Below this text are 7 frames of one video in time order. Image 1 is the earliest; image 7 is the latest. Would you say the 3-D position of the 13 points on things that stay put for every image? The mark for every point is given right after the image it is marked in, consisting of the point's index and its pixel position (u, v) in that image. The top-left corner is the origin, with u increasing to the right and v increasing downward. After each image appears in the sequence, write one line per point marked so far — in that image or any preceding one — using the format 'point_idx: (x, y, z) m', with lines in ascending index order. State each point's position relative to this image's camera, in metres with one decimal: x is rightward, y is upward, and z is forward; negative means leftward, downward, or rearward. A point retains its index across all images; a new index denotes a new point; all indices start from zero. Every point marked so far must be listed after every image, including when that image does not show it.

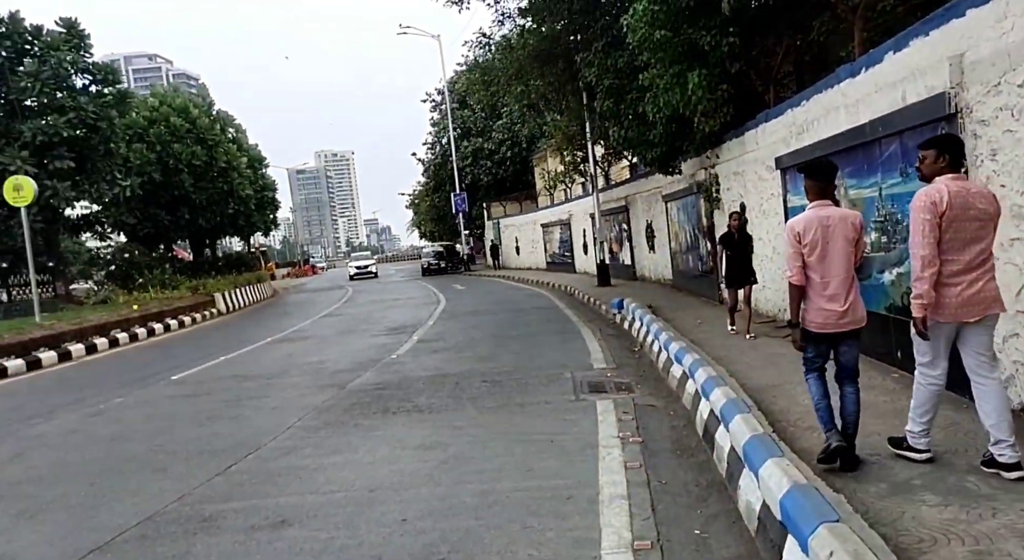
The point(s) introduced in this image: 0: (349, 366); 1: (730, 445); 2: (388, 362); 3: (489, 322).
0: (-2.6, -1.3, +12.6) m
1: (+1.5, -1.2, +5.7) m
2: (-1.9, -1.2, +12.5) m
3: (-0.4, -0.9, +16.6) m
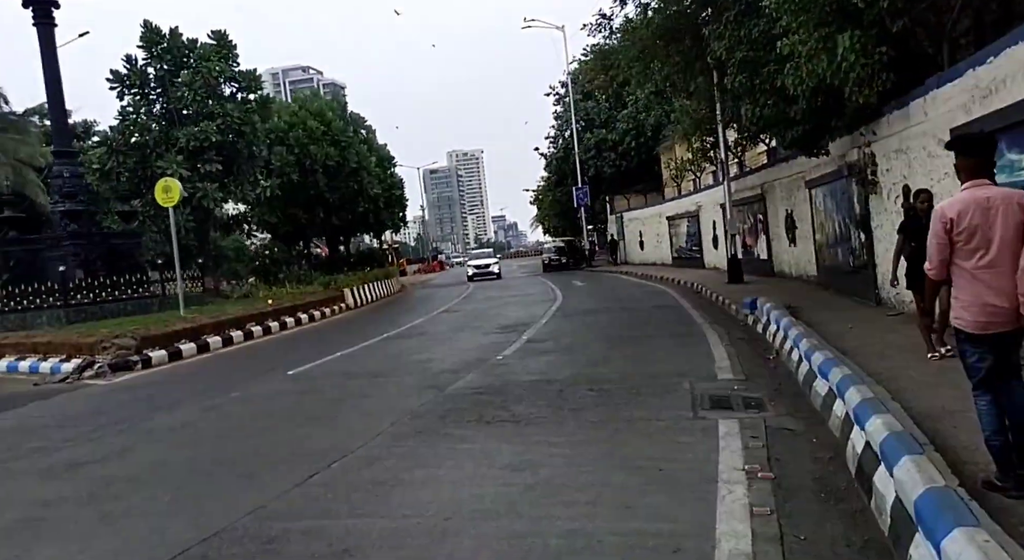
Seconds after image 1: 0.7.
0: (-0.9, -1.2, +11.8) m
1: (+2.1, -1.1, +4.3) m
2: (-0.3, -1.2, +11.6) m
3: (+1.9, -0.9, +15.4) m
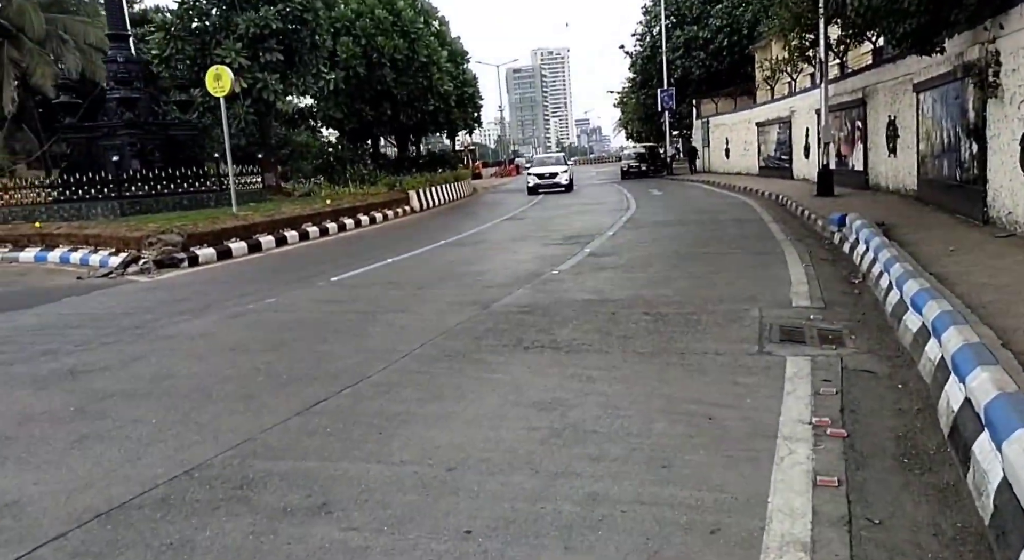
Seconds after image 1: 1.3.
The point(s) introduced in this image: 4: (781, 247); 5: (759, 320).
0: (-0.2, +0.1, +11.1) m
1: (+2.1, -0.8, +3.3) m
2: (+0.4, +0.1, +10.7) m
3: (+3.0, +0.7, +14.2) m
4: (+4.0, +0.4, +12.0) m
5: (+2.2, -0.4, +7.3) m
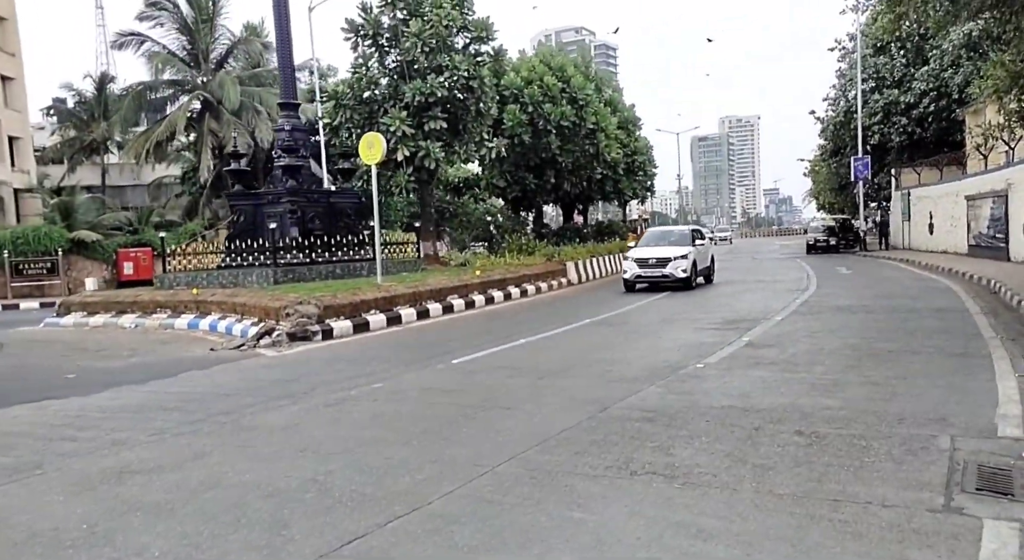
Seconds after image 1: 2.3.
0: (+1.5, -1.0, +9.7) m
1: (+2.0, -1.3, +1.7) m
2: (+2.0, -1.0, +9.3) m
3: (+5.3, -0.7, +12.2) m
4: (+5.8, -0.9, +9.7) m
5: (+3.0, -1.2, +5.5) m
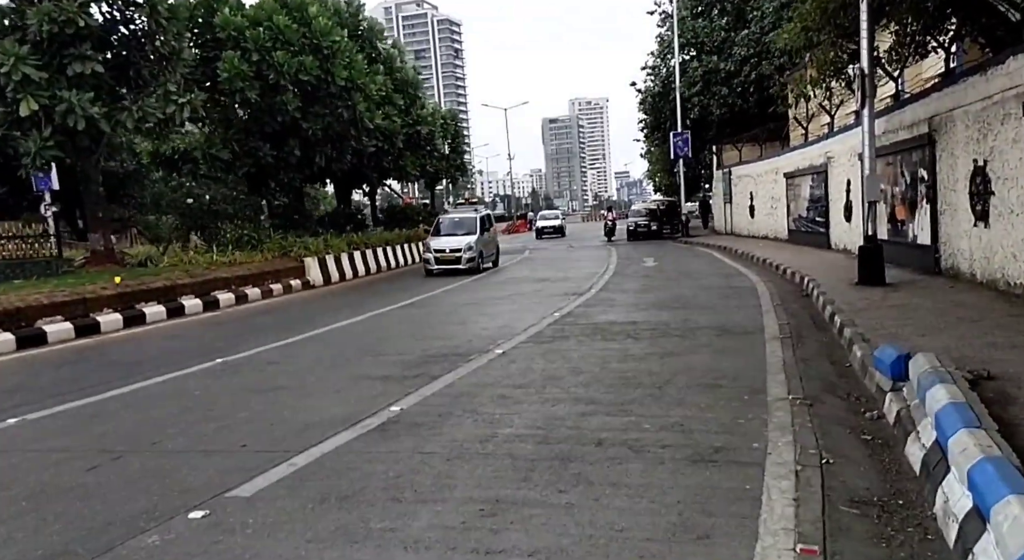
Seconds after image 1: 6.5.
0: (-2.5, -1.4, +4.8) m
1: (-0.7, -1.8, -3.1) m
2: (-1.9, -1.3, +4.4) m
3: (+0.8, -0.9, +7.8) m
4: (+1.8, -1.1, +5.5) m
5: (-0.3, -1.6, +0.9) m
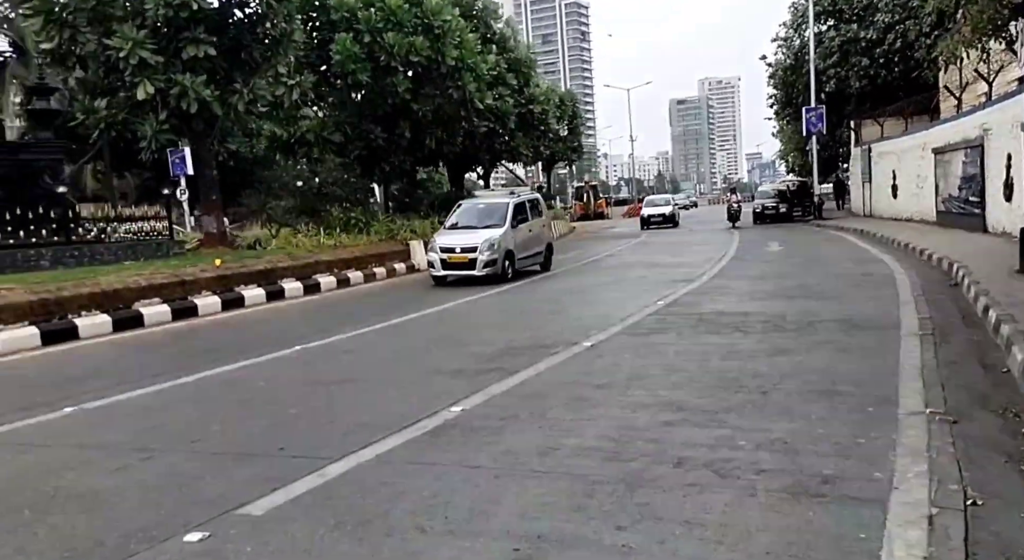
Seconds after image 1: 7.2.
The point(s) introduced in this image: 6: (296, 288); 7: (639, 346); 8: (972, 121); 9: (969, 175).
0: (-2.2, -1.3, +4.3) m
1: (-1.7, -1.9, -3.7) m
2: (-1.7, -1.3, +3.9) m
3: (+1.5, -0.8, +6.8) m
4: (+2.1, -1.0, +4.4) m
5: (-0.7, -1.6, +0.2) m
6: (-3.8, -0.2, +14.5) m
7: (+1.3, -0.7, +8.2) m
8: (+10.9, +3.8, +19.2) m
9: (+11.1, +2.6, +19.6) m
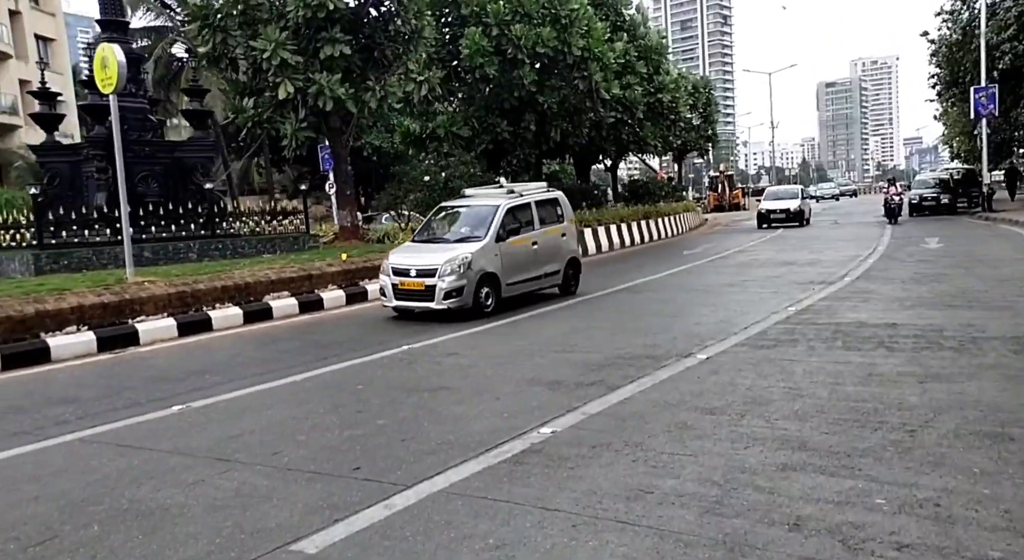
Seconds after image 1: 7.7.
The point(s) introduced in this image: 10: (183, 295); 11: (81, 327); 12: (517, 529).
0: (-1.8, -1.3, +4.1) m
1: (-2.6, -2.0, -3.9) m
2: (-1.4, -1.3, +3.6) m
3: (+2.3, -0.9, +5.9) m
4: (+2.4, -1.1, +3.4) m
5: (-1.0, -1.7, -0.3) m
6: (-1.7, -0.1, +14.4) m
7: (+2.3, -0.7, +7.3) m
8: (+13.6, +3.7, +16.5) m
9: (+13.9, +2.5, +16.9) m
10: (-4.3, -0.3, +10.7) m
11: (-5.2, -0.6, +9.7) m
12: (0.0, -1.2, +3.9) m
